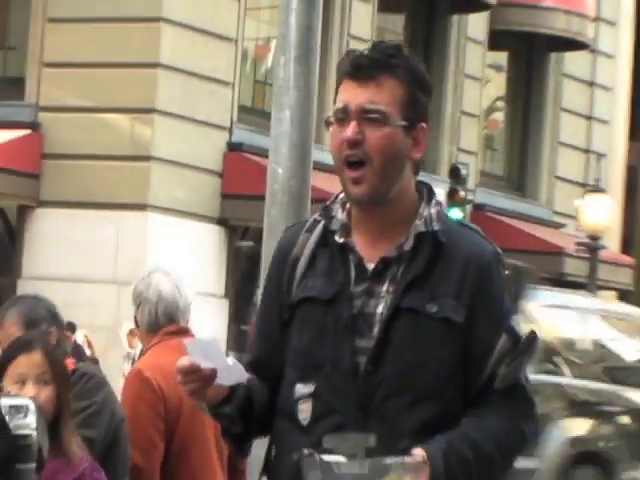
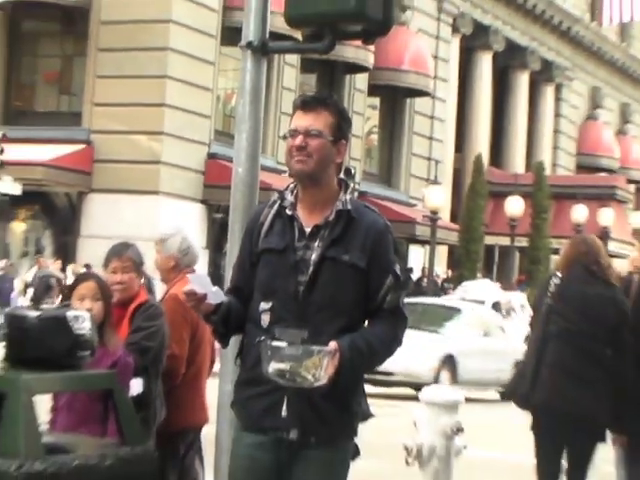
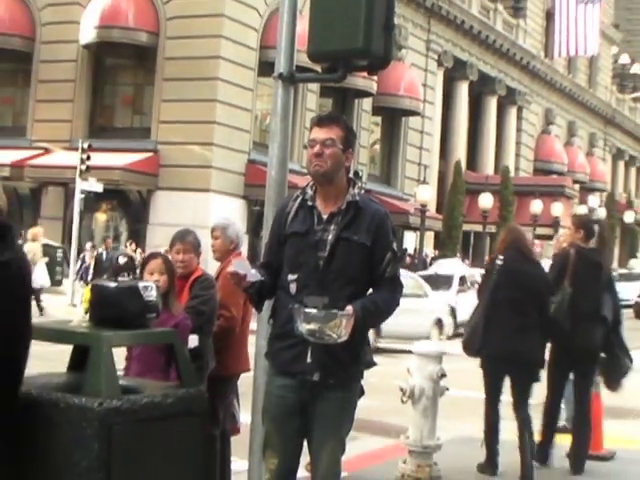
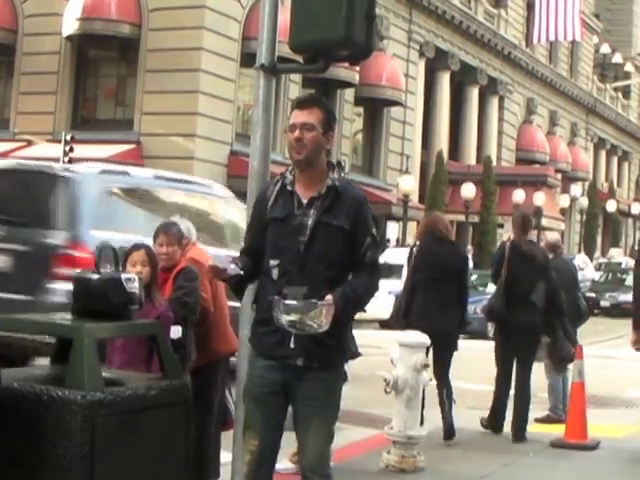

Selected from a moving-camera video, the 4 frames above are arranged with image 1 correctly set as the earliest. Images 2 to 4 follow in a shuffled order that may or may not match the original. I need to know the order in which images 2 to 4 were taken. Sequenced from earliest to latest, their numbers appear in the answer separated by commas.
2, 3, 4
